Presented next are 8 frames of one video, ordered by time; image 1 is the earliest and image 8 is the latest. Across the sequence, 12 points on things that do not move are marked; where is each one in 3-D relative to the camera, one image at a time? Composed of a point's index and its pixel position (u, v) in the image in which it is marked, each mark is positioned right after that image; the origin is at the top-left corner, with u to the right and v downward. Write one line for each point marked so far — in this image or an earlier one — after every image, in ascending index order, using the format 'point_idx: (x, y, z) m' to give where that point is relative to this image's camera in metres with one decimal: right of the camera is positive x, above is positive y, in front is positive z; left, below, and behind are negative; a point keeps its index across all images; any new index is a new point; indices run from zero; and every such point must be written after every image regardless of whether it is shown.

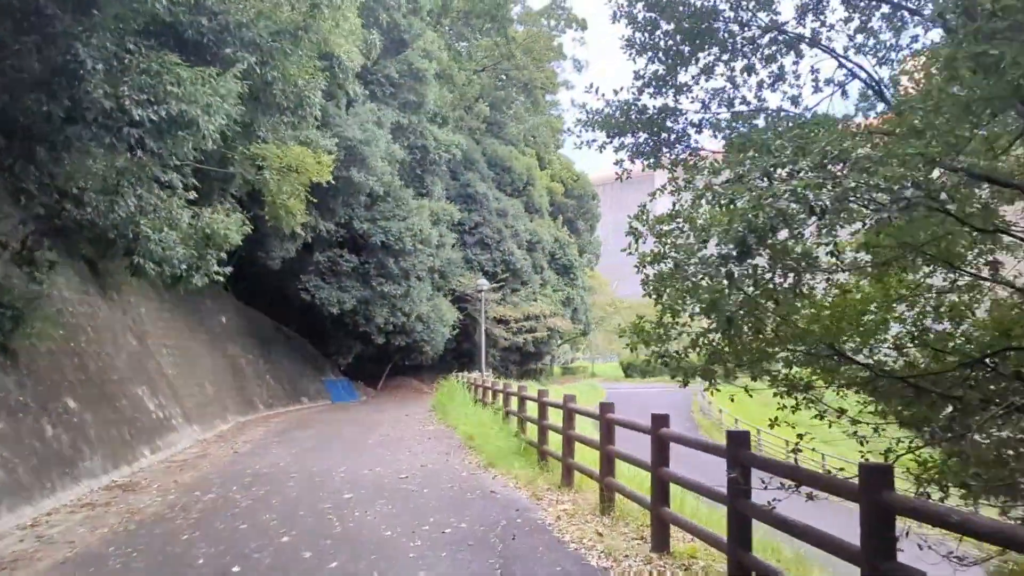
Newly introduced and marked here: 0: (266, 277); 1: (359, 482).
0: (-5.4, +0.3, +18.3) m
1: (-1.2, -1.6, +7.0) m
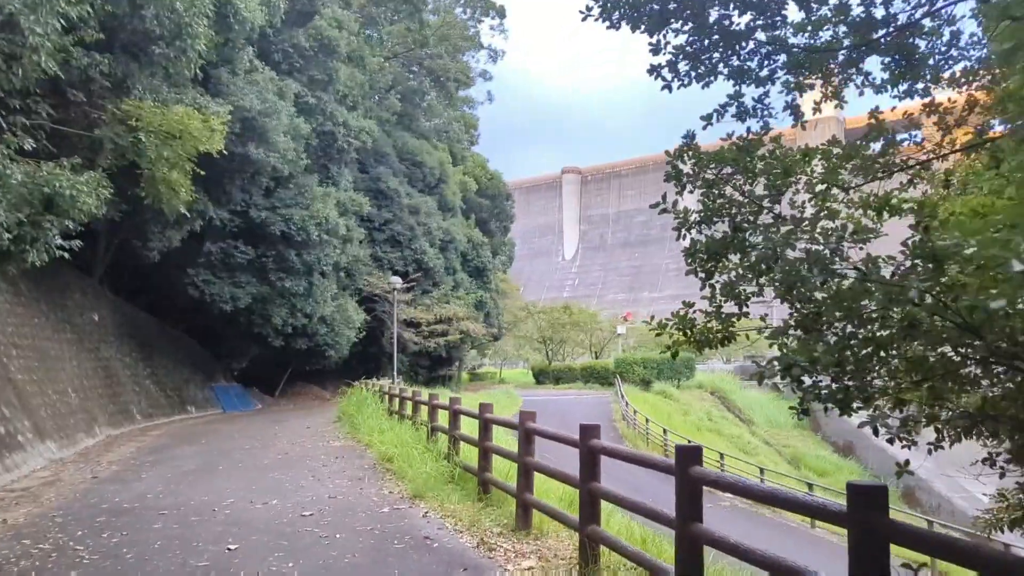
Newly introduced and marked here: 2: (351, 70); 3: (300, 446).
0: (-7.0, +0.4, +16.3) m
1: (-1.7, -1.5, +5.4) m
2: (-3.6, +4.8, +18.9) m
3: (-2.6, -1.9, +10.2) m
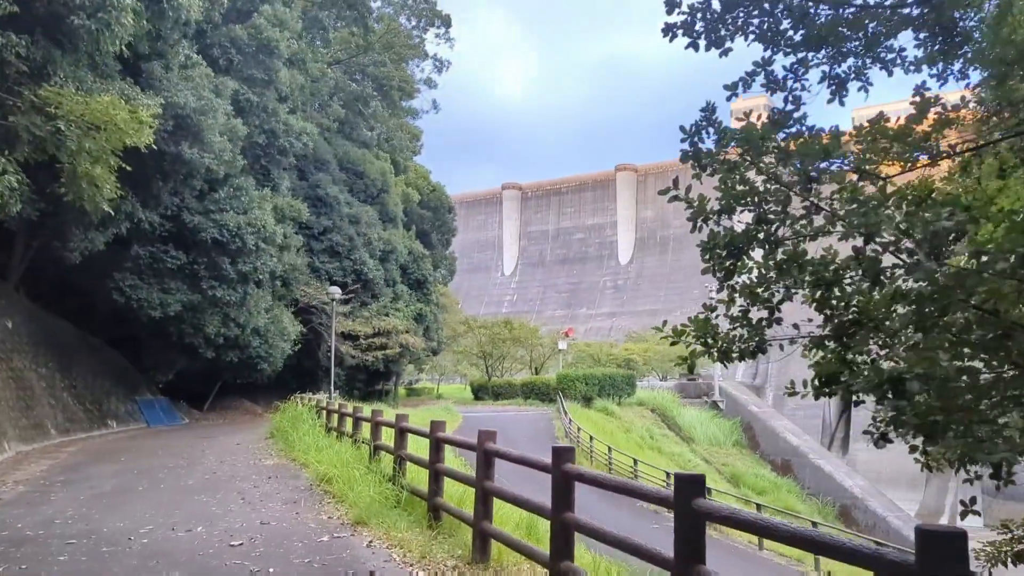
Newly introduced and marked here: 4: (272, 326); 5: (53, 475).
0: (-8.0, +0.2, +15.3) m
1: (-1.9, -1.5, +4.8) m
2: (-4.7, +4.6, +18.2) m
3: (-3.2, -2.0, +9.6) m
4: (-5.0, -0.8, +17.9) m
5: (-4.8, -1.9, +8.8) m
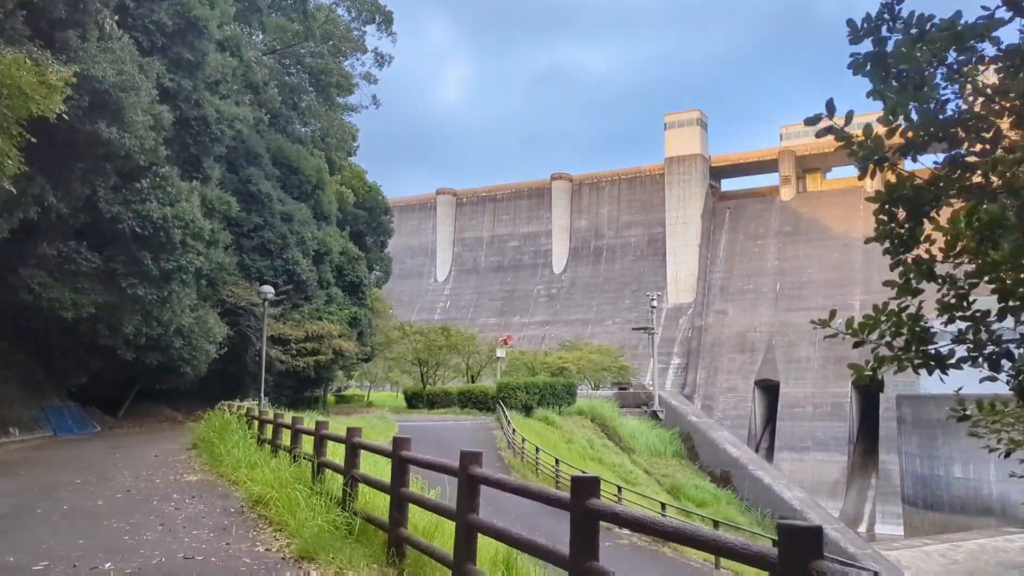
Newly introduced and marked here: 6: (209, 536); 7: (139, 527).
0: (-8.9, +0.3, +13.8) m
1: (-2.0, -1.4, +3.9) m
2: (-5.8, +4.6, +17.1) m
3: (-3.7, -1.9, +8.5) m
4: (-6.2, -0.8, +16.7) m
5: (-5.2, -1.9, +7.6) m
6: (-2.0, -1.6, +5.6) m
7: (-2.7, -1.7, +6.1) m
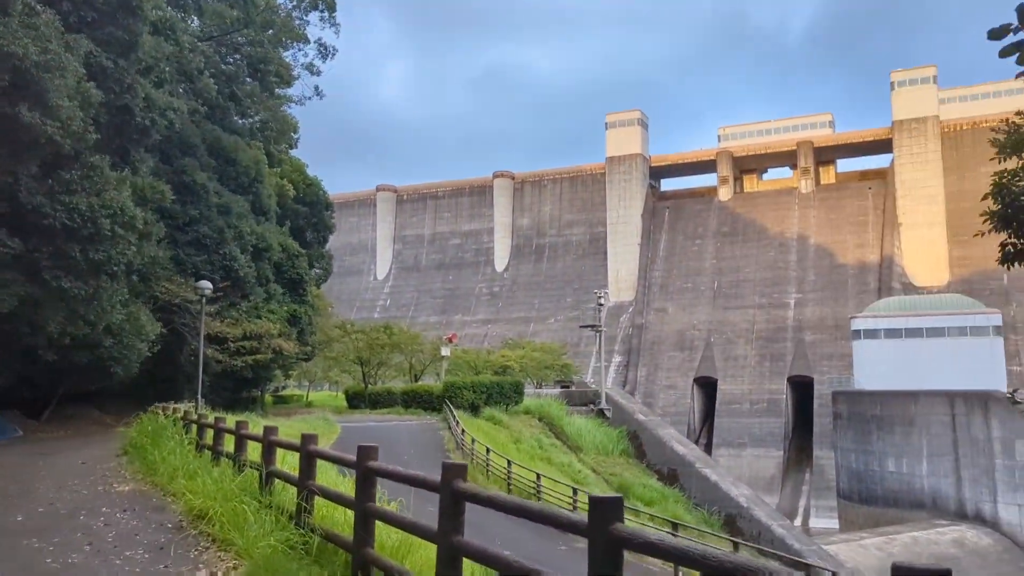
0: (-9.7, +0.4, +12.7) m
1: (-2.1, -1.4, +3.3) m
2: (-6.7, +4.7, +16.2) m
3: (-4.1, -1.9, +7.8) m
4: (-7.1, -0.7, +15.8) m
5: (-5.5, -1.8, +6.8) m
6: (-2.2, -1.6, +5.0) m
7: (-2.9, -1.6, +5.4) m
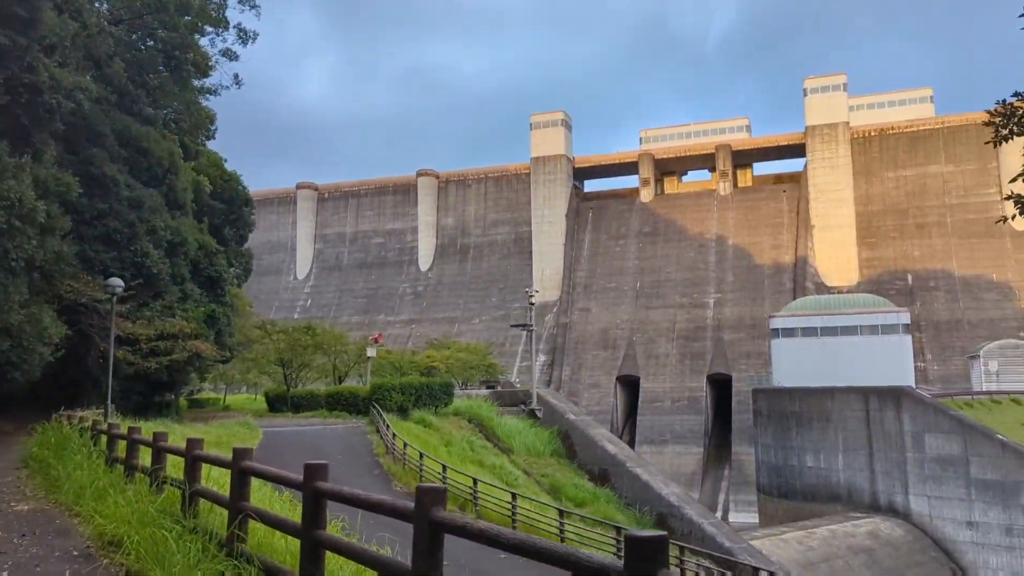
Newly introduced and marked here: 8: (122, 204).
0: (-10.5, +0.5, +11.3) m
1: (-2.1, -1.4, +2.6) m
2: (-7.9, +4.8, +15.0) m
3: (-4.5, -1.8, +6.9) m
4: (-8.3, -0.7, +14.6) m
5: (-5.8, -1.8, +5.8) m
6: (-2.4, -1.5, +4.3) m
7: (-3.1, -1.6, +4.7) m
8: (-8.8, +1.9, +19.2) m
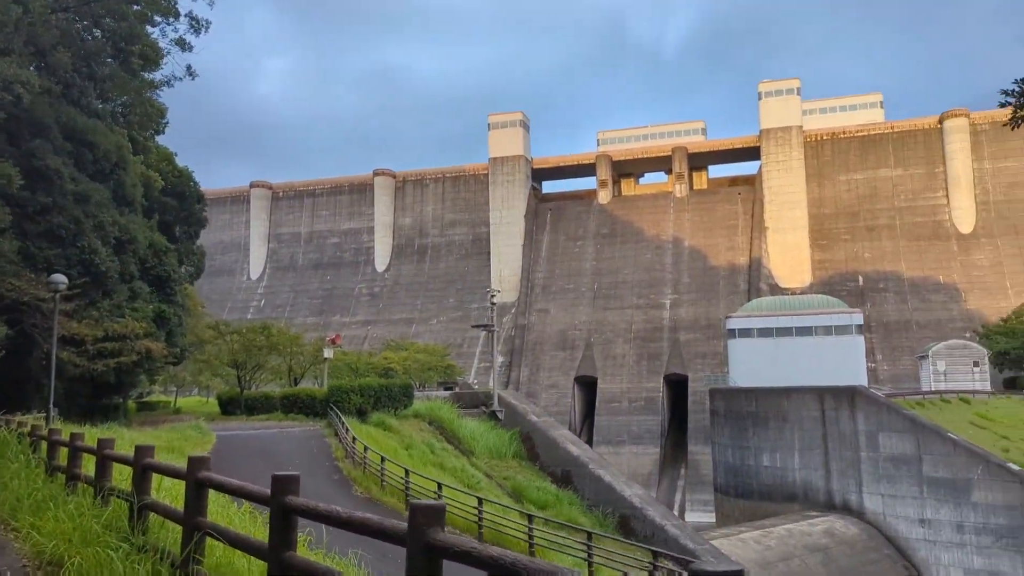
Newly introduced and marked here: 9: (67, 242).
0: (-10.9, +0.5, +10.4) m
1: (-2.1, -1.3, +2.1) m
2: (-8.5, +4.8, +14.2) m
3: (-4.7, -1.8, +6.3) m
4: (-8.8, -0.6, +13.8) m
5: (-6.0, -1.7, +5.1) m
6: (-2.4, -1.5, +3.8) m
7: (-3.2, -1.6, +4.1) m
8: (-9.6, +1.9, +18.3) m
9: (-9.6, +1.0, +18.4) m
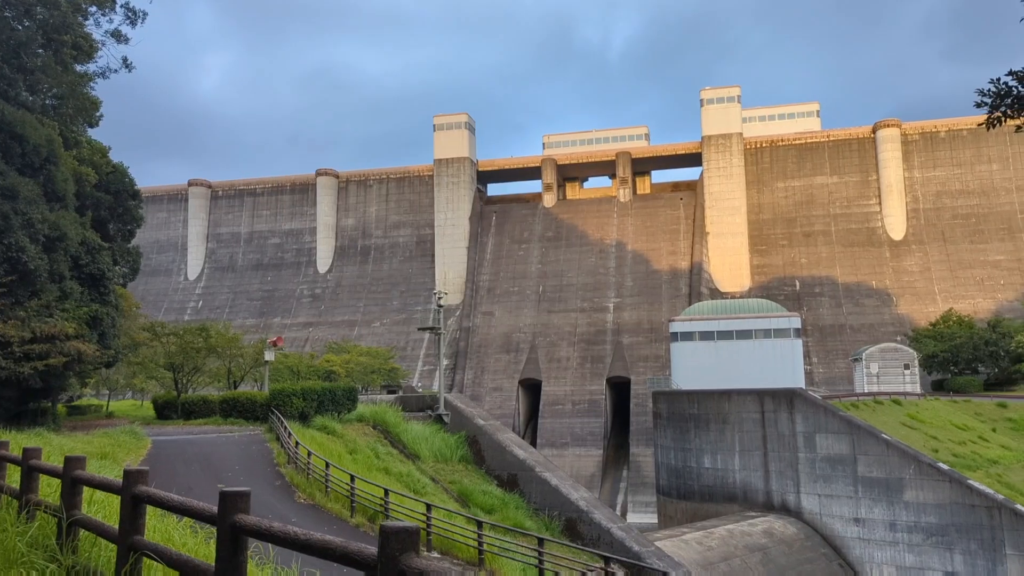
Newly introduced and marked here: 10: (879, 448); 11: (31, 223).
0: (-11.5, +0.6, +9.5) m
1: (-2.1, -1.3, +1.8) m
2: (-9.3, +4.8, +13.5) m
3: (-5.0, -1.8, +5.8) m
4: (-9.6, -0.6, +13.0) m
5: (-6.2, -1.7, +4.6) m
6: (-2.6, -1.5, +3.4) m
7: (-3.4, -1.5, +3.7) m
8: (-10.7, +1.9, +17.5) m
9: (-10.7, +1.0, +17.5) m
10: (+8.6, -3.7, +19.7) m
11: (-10.3, +1.4, +18.4) m
